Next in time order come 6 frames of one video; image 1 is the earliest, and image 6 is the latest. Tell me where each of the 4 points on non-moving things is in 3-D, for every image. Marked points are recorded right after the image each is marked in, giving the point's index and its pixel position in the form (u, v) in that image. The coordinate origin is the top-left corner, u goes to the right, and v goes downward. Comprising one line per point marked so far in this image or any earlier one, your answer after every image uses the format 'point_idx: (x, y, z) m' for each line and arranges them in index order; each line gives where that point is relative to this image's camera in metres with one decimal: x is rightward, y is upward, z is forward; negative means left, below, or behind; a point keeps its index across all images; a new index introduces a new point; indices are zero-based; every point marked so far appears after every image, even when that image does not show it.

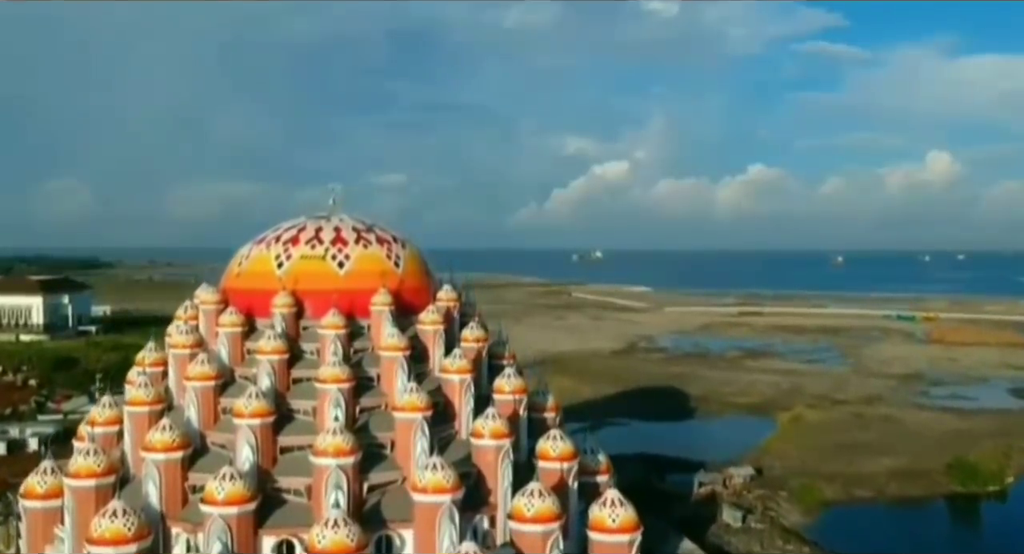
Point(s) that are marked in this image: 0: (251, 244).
0: (-4.3, +0.5, +16.0) m
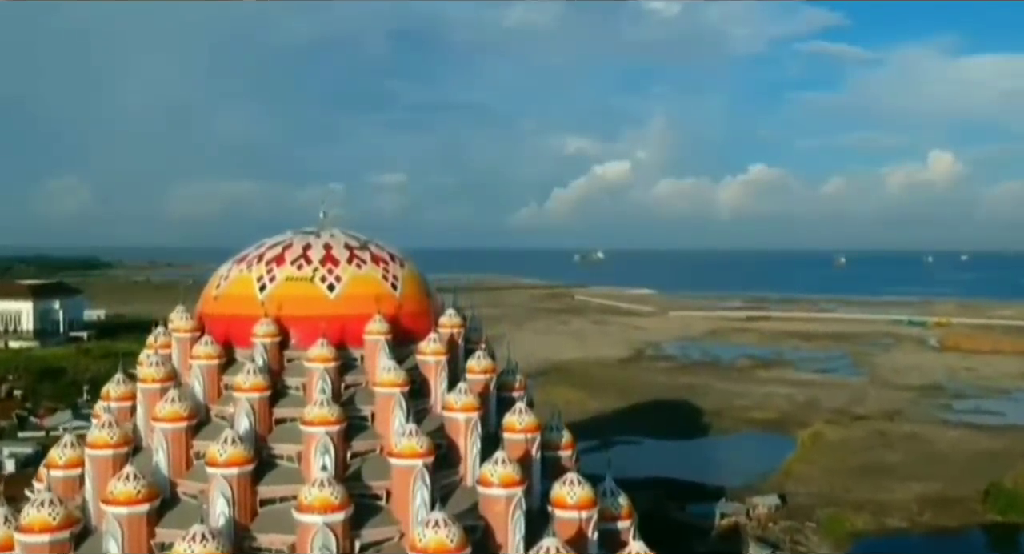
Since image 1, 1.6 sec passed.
0: (-4.1, +0.2, +14.4) m
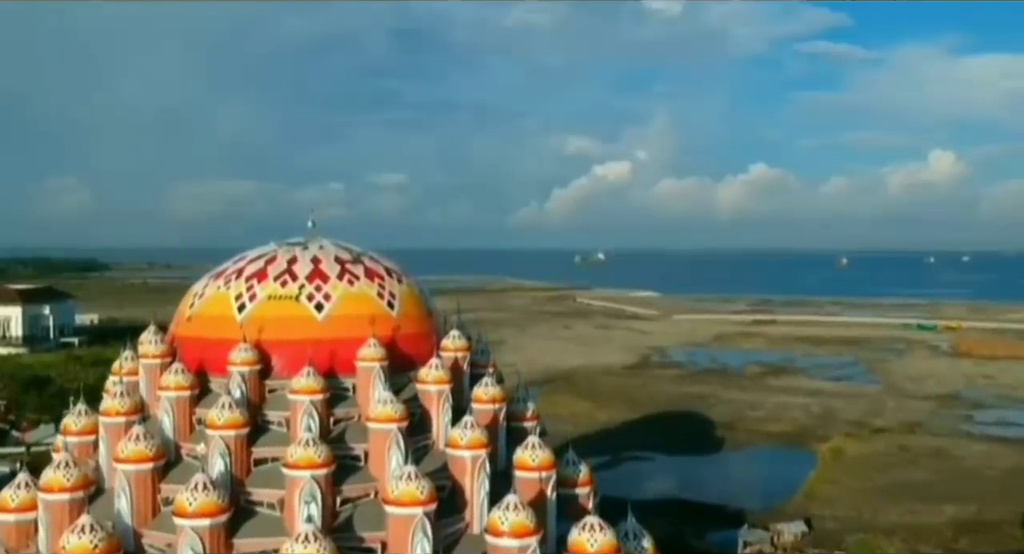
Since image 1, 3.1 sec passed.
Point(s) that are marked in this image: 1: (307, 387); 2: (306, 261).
0: (-4.0, 0.0, +12.8) m
1: (-2.4, -1.3, +11.3) m
2: (-3.0, +0.2, +13.8) m
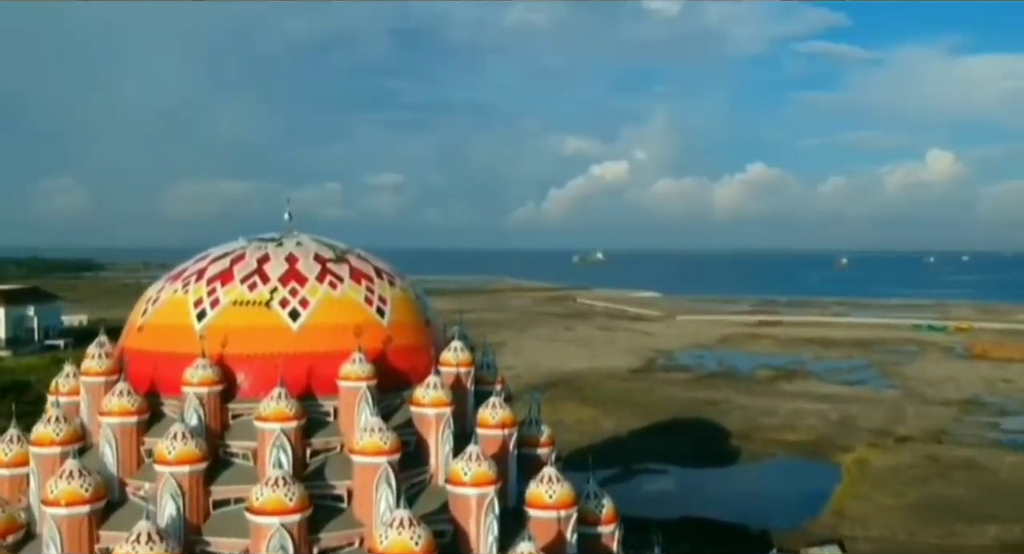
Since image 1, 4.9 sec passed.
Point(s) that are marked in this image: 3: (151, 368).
0: (-3.9, 0.0, +10.9) m
1: (-2.2, -1.3, +9.4) m
2: (-2.8, +0.2, +11.9) m
3: (-3.8, -1.0, +10.3) m
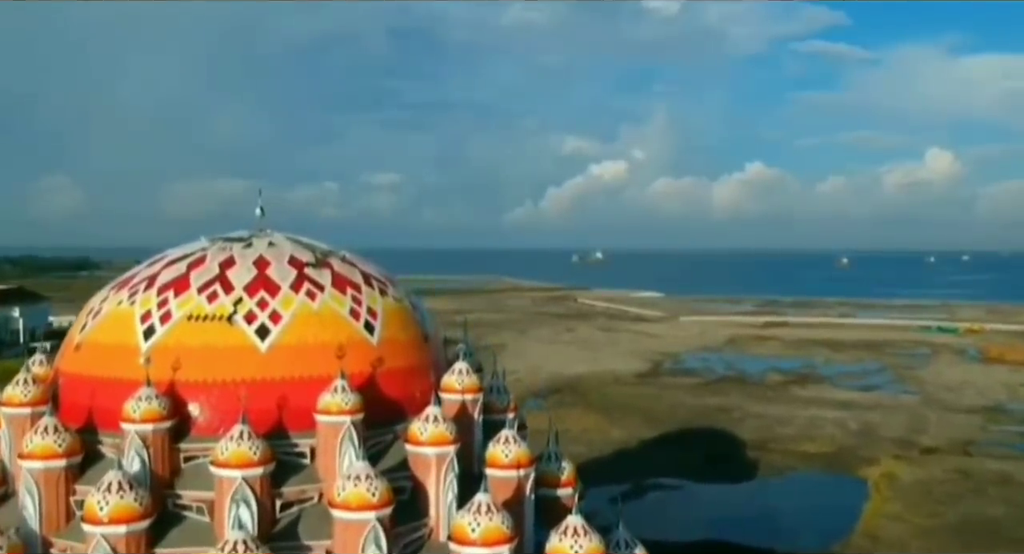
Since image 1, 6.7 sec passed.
0: (-3.7, -0.1, +9.2) m
1: (-2.1, -1.4, +7.6) m
2: (-2.7, +0.1, +10.1) m
3: (-3.6, -1.0, +8.5) m
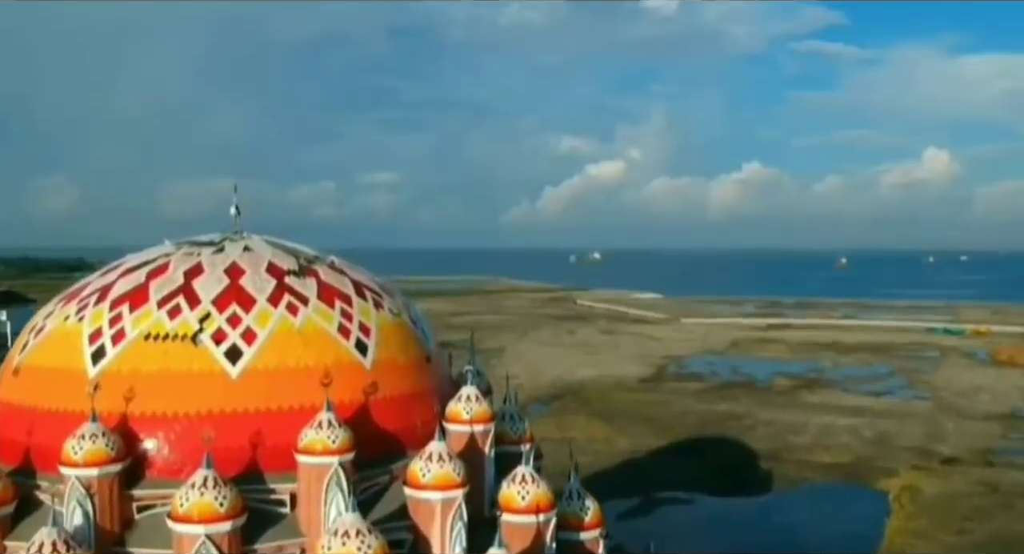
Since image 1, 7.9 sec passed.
0: (-3.6, -0.2, +7.9) m
1: (-2.0, -1.4, +6.3) m
2: (-2.6, 0.0, +8.8) m
3: (-3.5, -1.1, +7.2) m
